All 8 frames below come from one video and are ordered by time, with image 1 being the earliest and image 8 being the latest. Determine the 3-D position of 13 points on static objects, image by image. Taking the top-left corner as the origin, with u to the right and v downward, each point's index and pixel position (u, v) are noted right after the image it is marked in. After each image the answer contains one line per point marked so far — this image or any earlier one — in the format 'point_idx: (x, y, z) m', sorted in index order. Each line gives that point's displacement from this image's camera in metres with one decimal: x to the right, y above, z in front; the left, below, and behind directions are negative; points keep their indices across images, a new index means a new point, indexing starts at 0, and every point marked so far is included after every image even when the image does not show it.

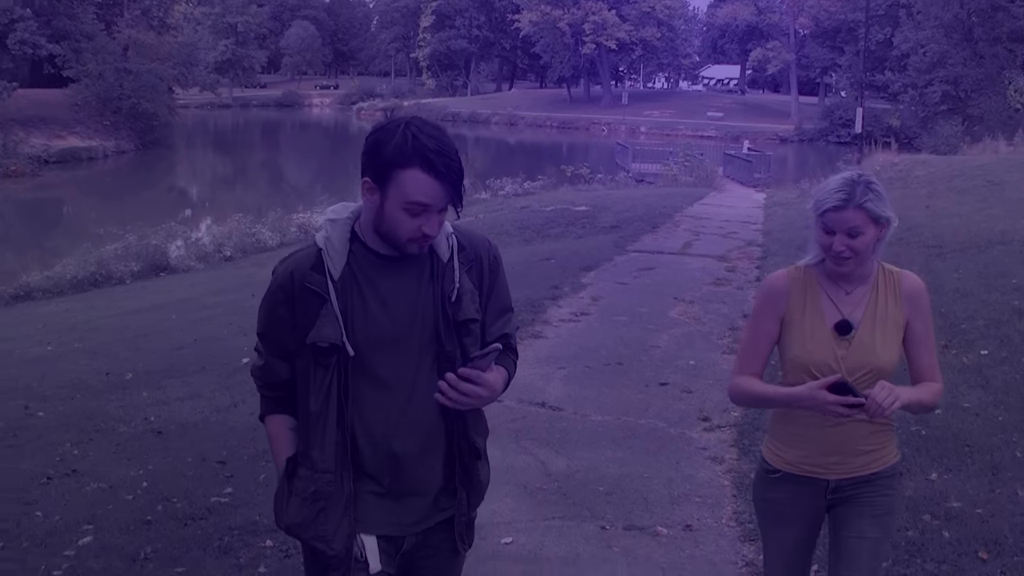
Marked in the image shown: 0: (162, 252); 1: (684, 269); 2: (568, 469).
0: (-3.6, +0.4, +18.1) m
1: (+1.2, +0.1, +12.7) m
2: (+0.2, -0.6, +5.6) m
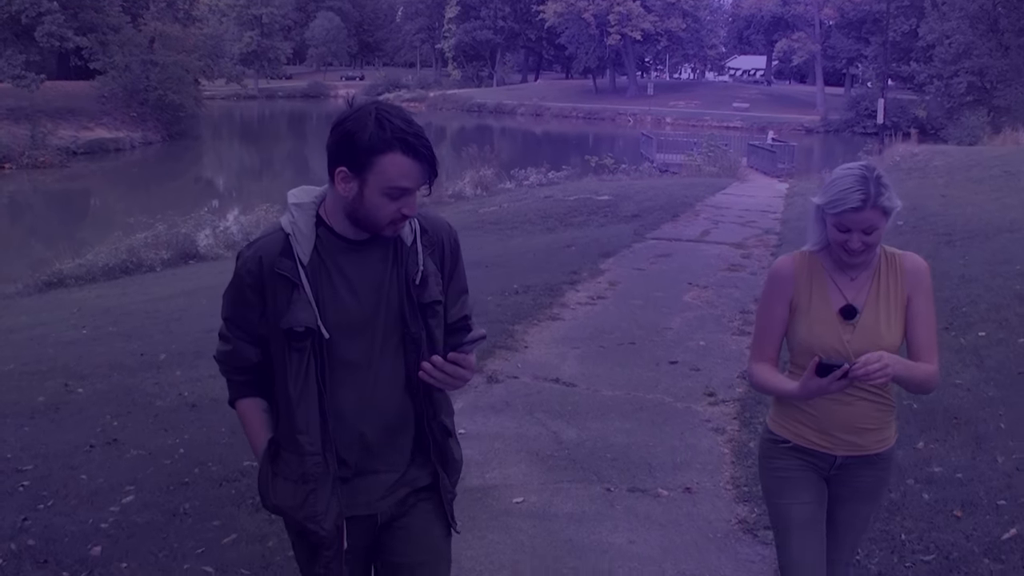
0: (-3.4, +0.5, +18.5) m
1: (+1.4, +0.2, +13.0) m
2: (+0.2, -0.5, +5.9) m
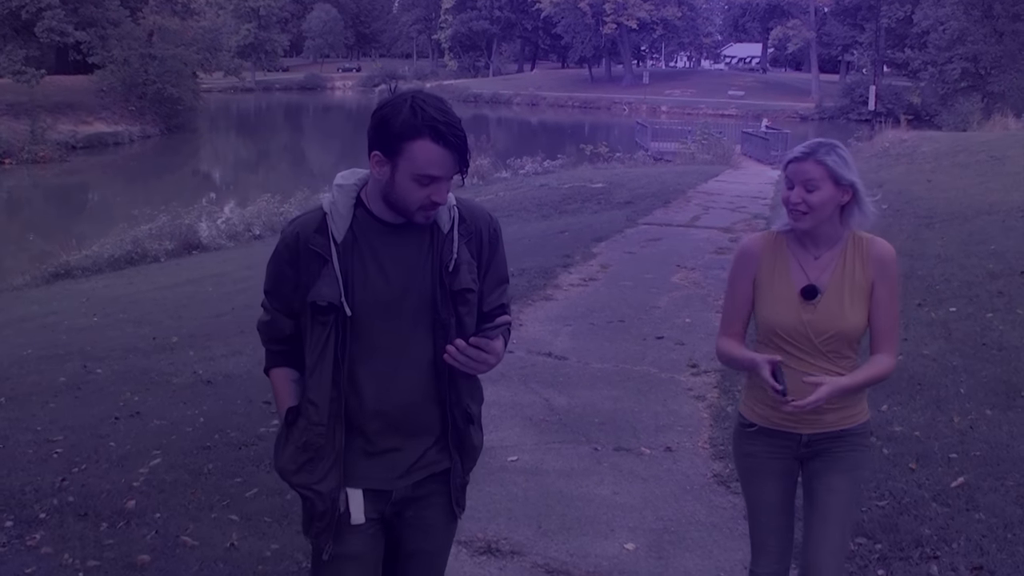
0: (-3.4, +0.6, +18.9) m
1: (+1.3, +0.4, +13.4) m
2: (+0.2, -0.4, +6.4) m
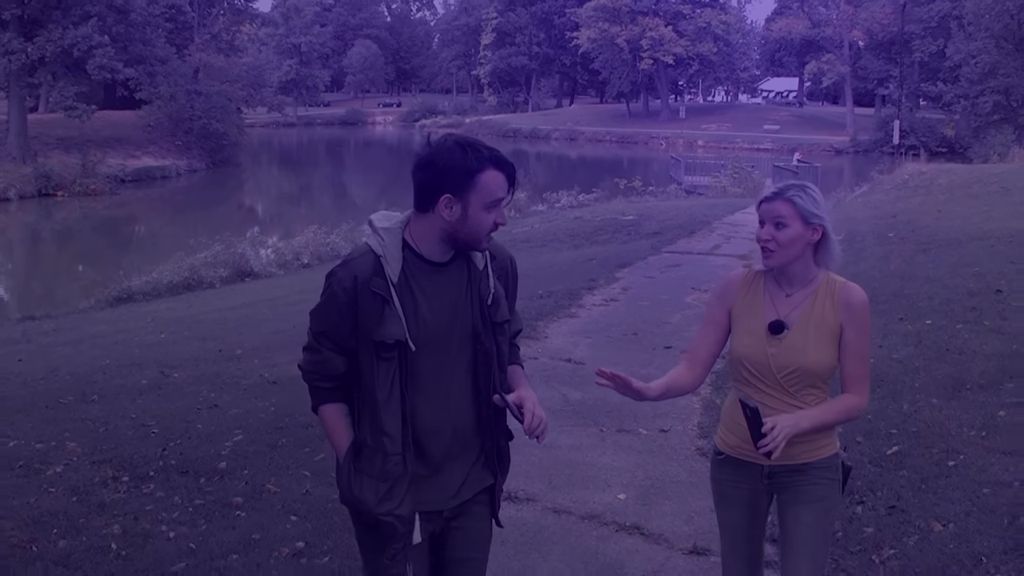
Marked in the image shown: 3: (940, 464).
0: (-3.0, +0.3, +20.2) m
1: (+1.6, +0.2, +14.6) m
2: (+0.3, -0.5, +7.5) m
3: (+1.4, -0.6, +5.7) m
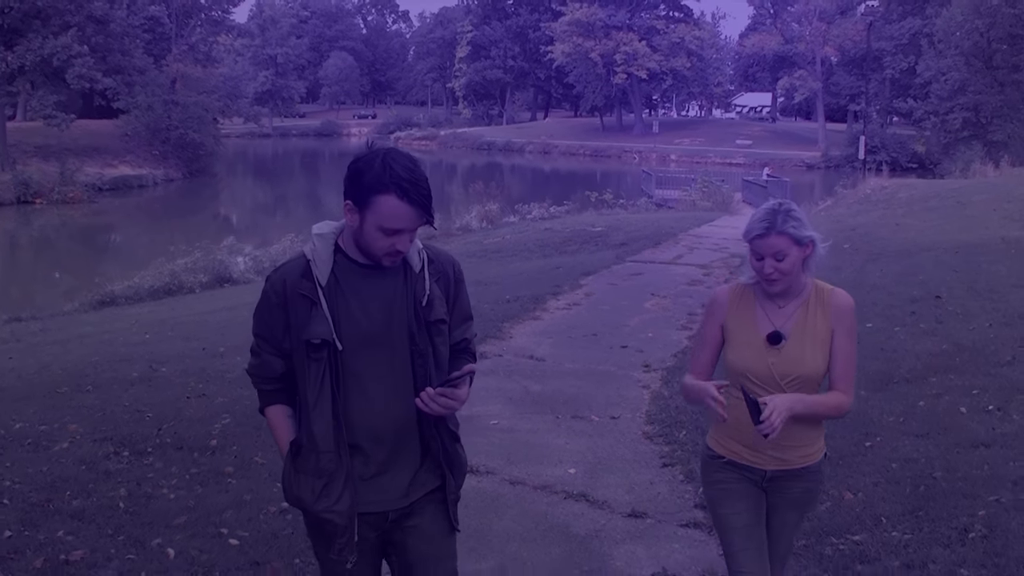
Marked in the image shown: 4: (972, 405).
0: (-3.4, +0.3, +20.8) m
1: (+1.3, +0.1, +15.2) m
2: (+0.1, -0.5, +8.2) m
3: (+1.3, -0.6, +6.4) m
4: (+1.8, -0.5, +7.1) m
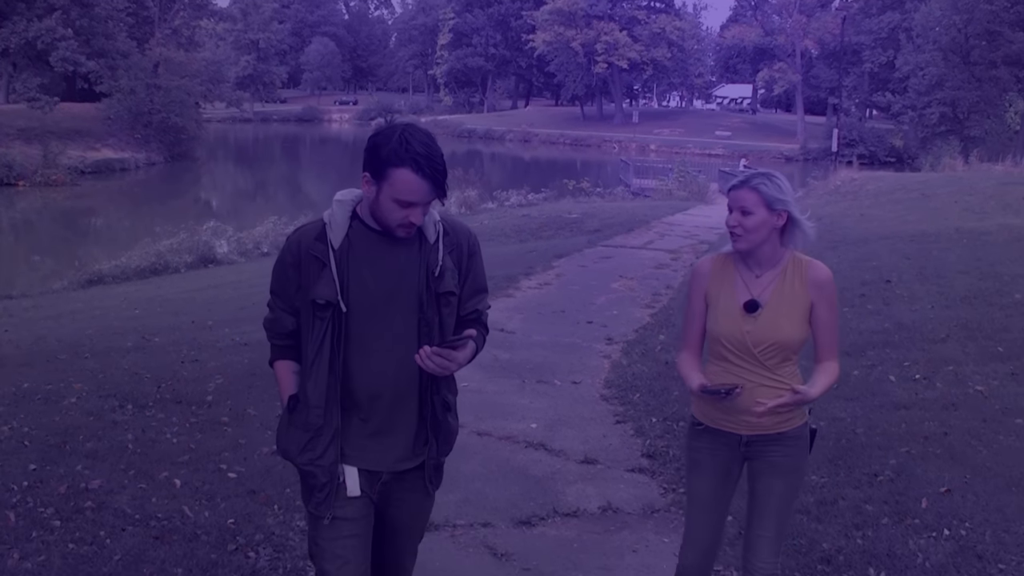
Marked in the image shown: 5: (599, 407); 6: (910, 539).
0: (-3.6, +0.5, +21.4) m
1: (+1.1, +0.3, +15.9) m
2: (0.0, -0.3, +8.8) m
3: (+1.1, -0.5, +7.1) m
4: (+1.7, -0.4, +7.8) m
5: (+0.4, -0.5, +7.3) m
6: (+1.1, -0.7, +4.8) m
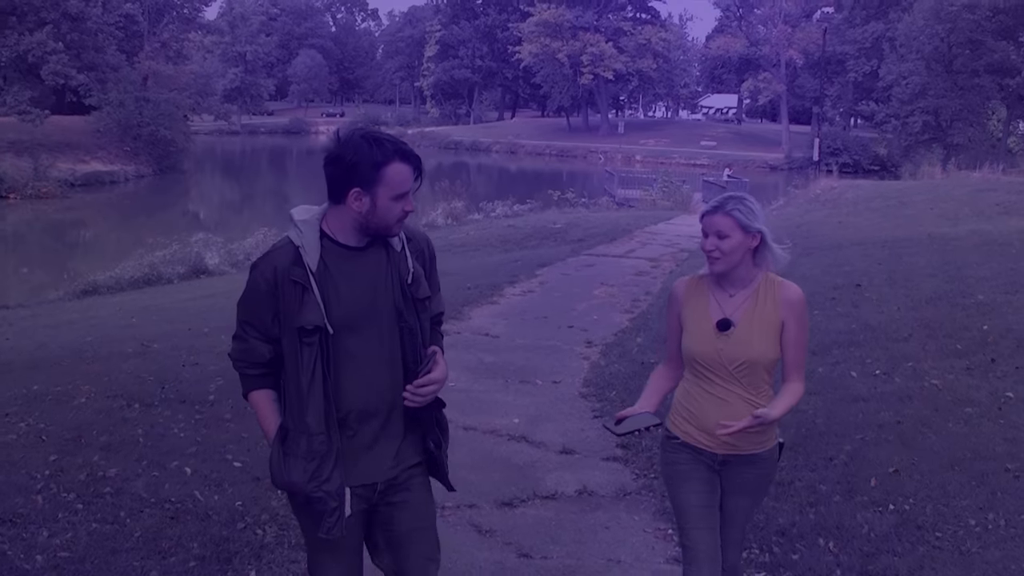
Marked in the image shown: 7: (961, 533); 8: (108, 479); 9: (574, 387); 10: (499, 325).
0: (-3.8, +0.4, +21.8) m
1: (+1.0, +0.2, +16.4) m
2: (-0.1, -0.4, +9.3) m
3: (+1.1, -0.5, +7.6) m
4: (+1.6, -0.4, +8.3) m
5: (+0.3, -0.5, +7.7) m
6: (+1.0, -0.7, +5.3) m
7: (+1.3, -0.7, +5.0) m
8: (-1.3, -0.6, +5.6) m
9: (+0.3, -0.5, +8.2) m
10: (-0.1, -0.2, +11.1) m
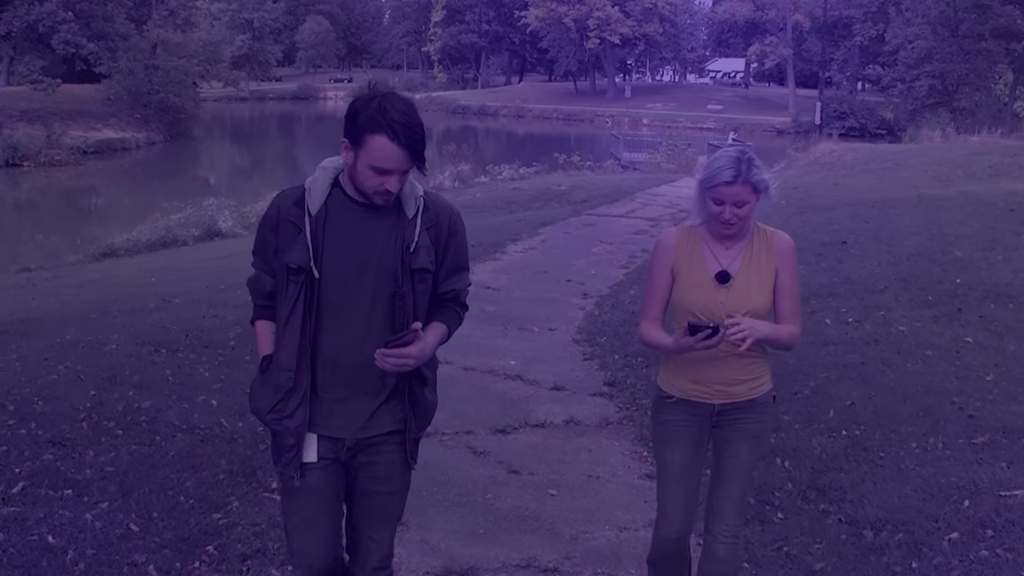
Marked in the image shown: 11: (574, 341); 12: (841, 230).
0: (-3.8, +0.9, +22.4) m
1: (+1.0, +0.6, +17.0) m
2: (-0.1, -0.1, +9.9) m
3: (+1.0, -0.3, +8.2) m
4: (+1.6, -0.2, +8.9) m
5: (+0.3, -0.3, +8.3) m
6: (+1.0, -0.5, +5.9) m
7: (+1.2, -0.5, +5.6) m
8: (-1.3, -0.4, +6.2) m
9: (+0.3, -0.3, +8.8) m
10: (-0.1, +0.1, +11.7) m
11: (+0.3, -0.3, +8.6) m
12: (+2.6, +0.5, +14.1) m
